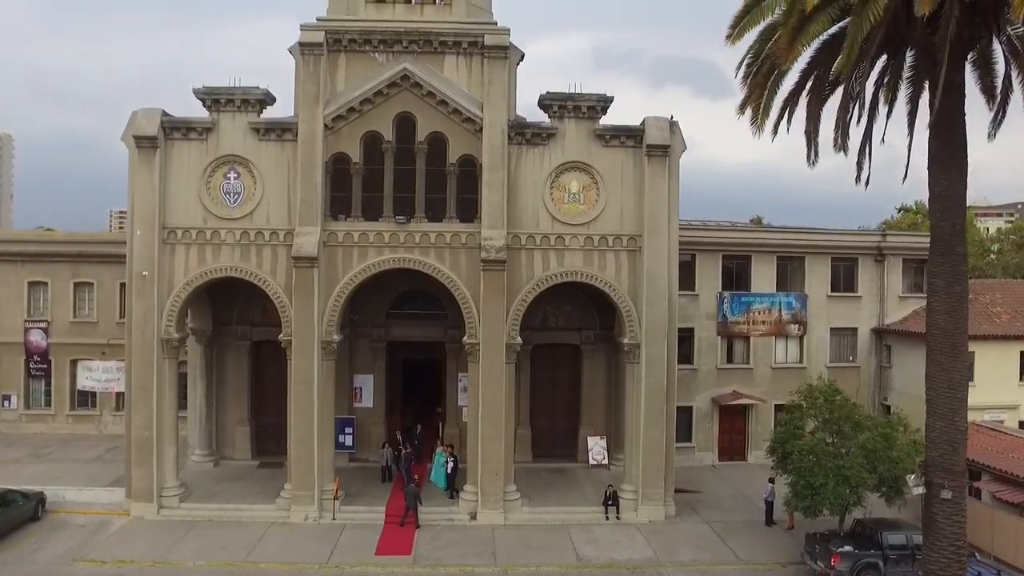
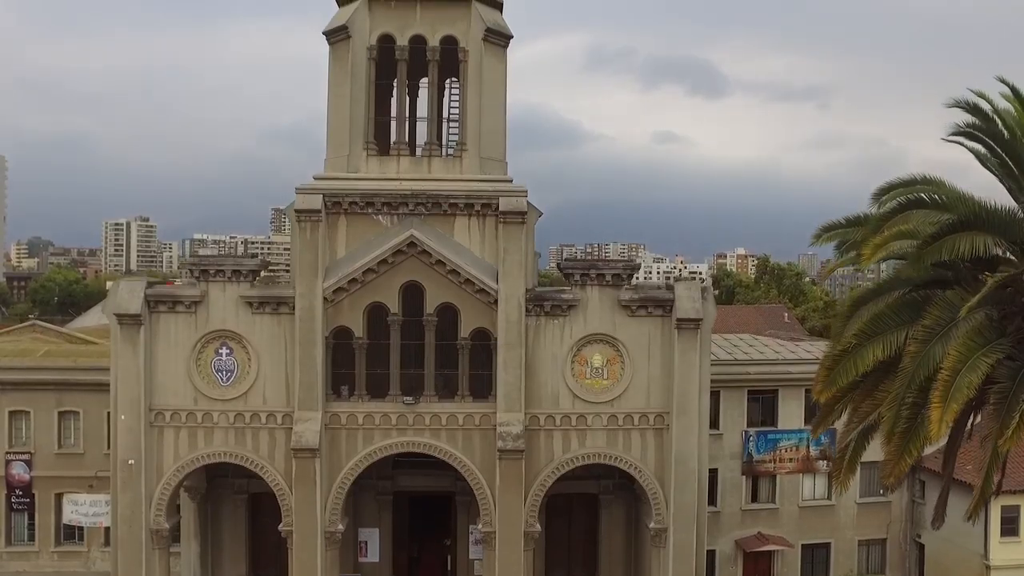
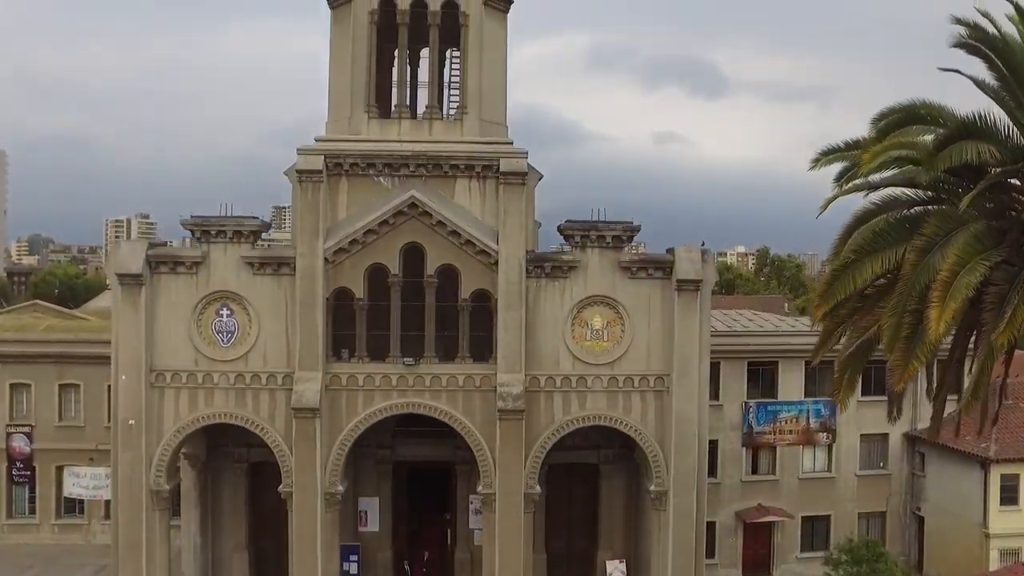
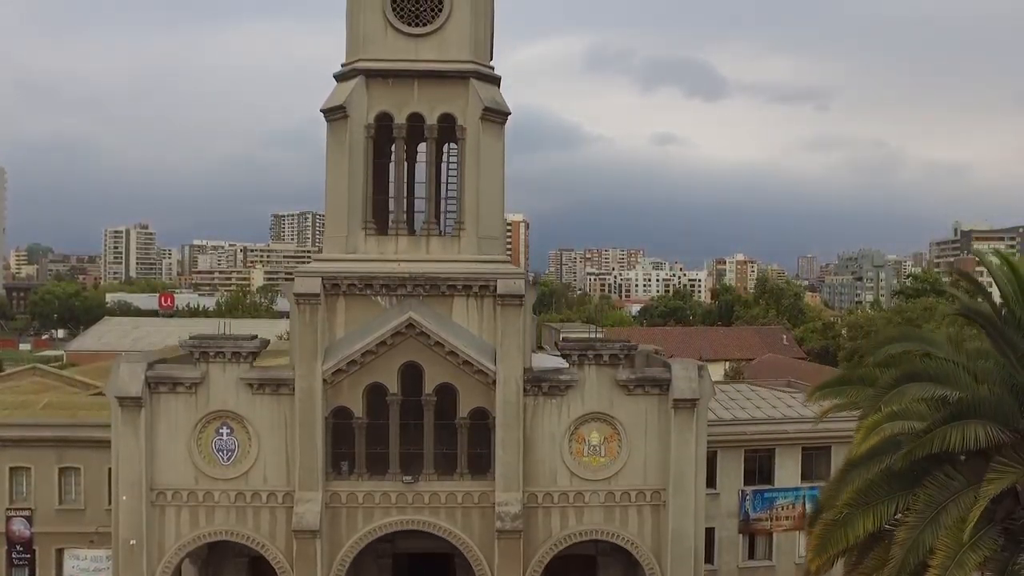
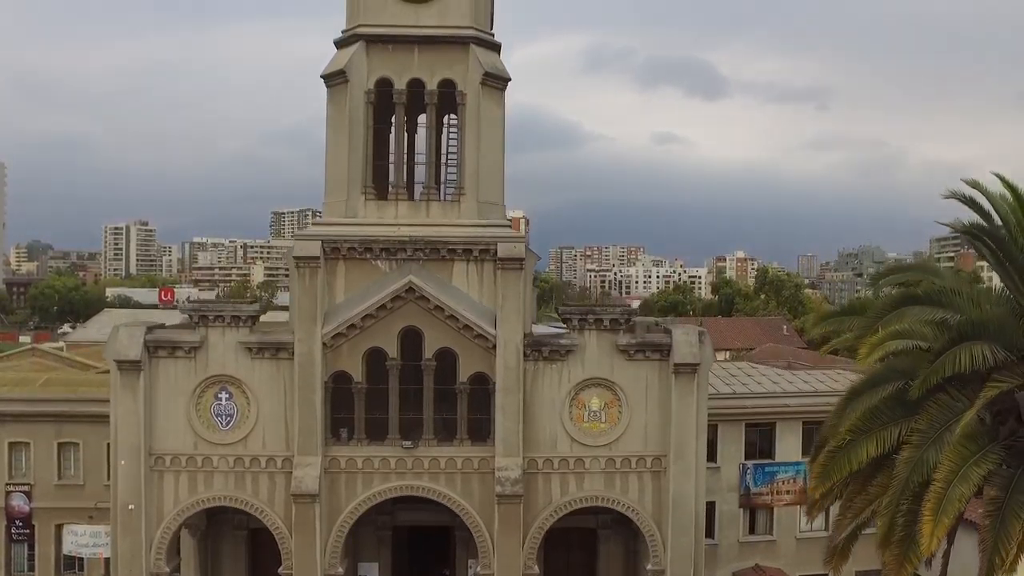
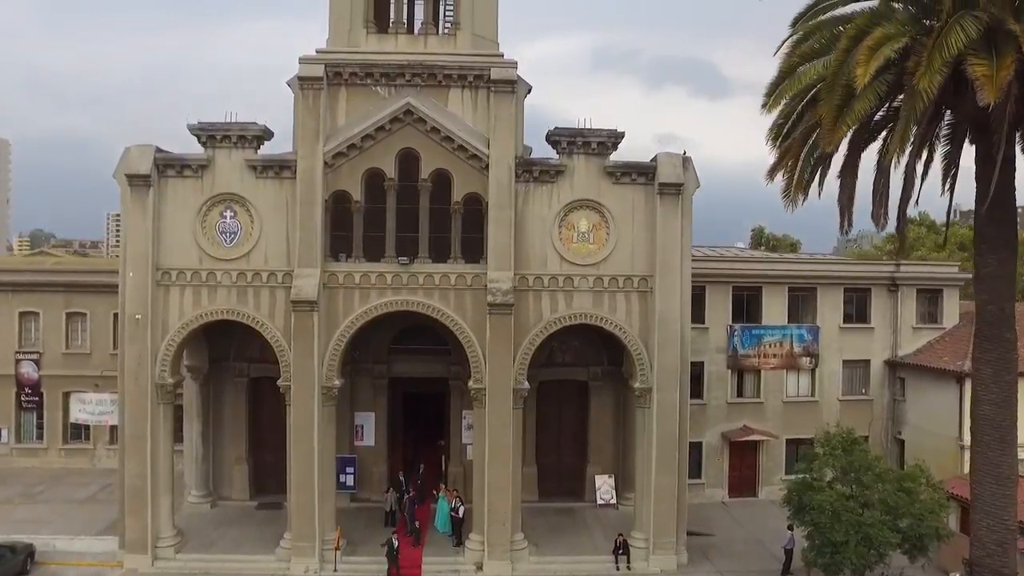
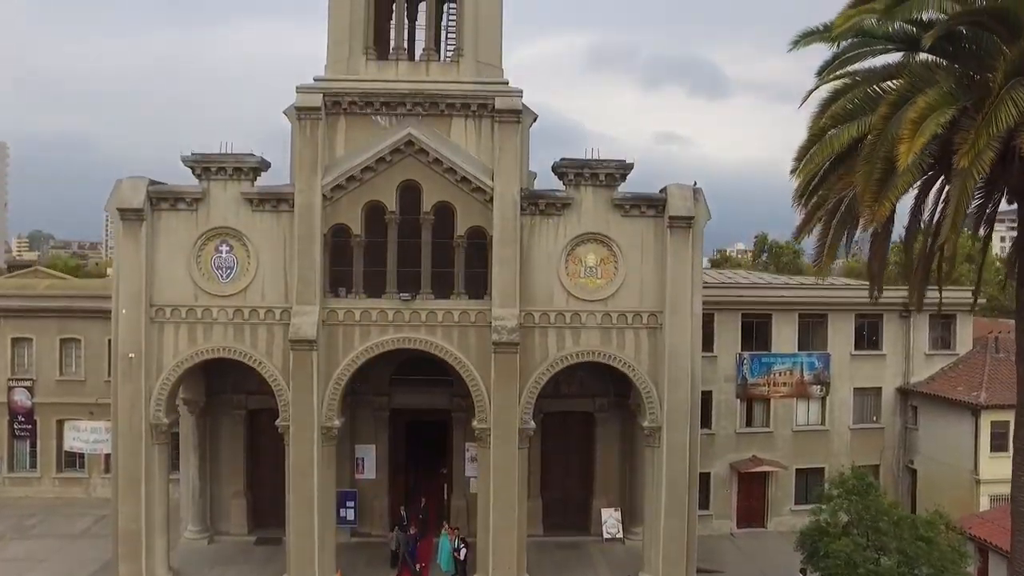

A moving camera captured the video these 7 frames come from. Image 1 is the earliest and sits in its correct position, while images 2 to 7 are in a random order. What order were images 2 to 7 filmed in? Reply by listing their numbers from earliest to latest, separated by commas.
6, 7, 3, 2, 5, 4
